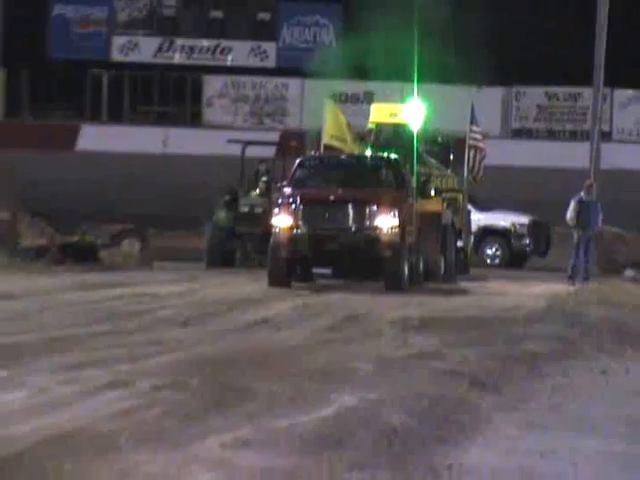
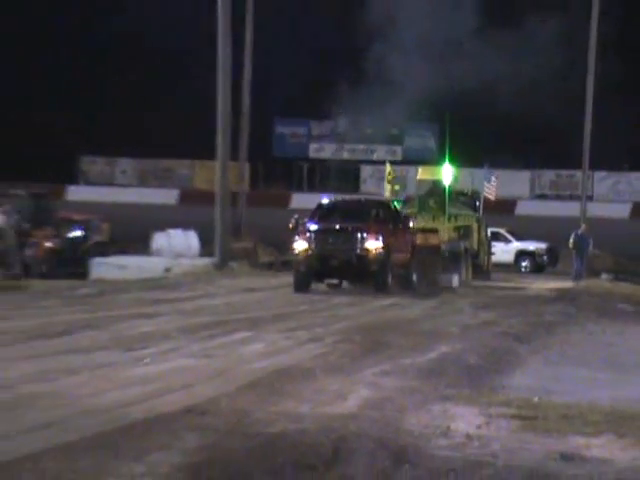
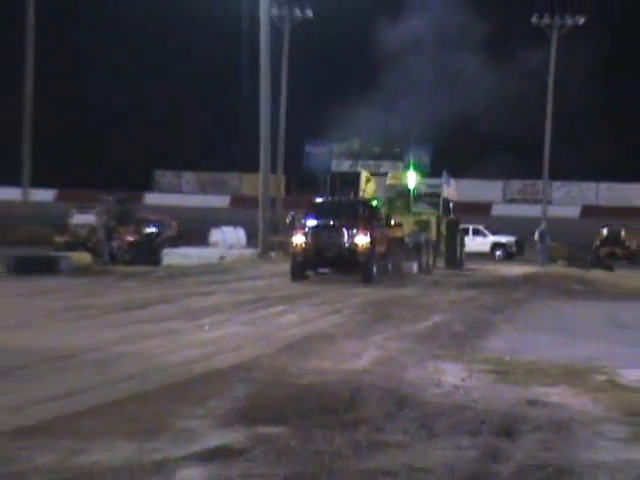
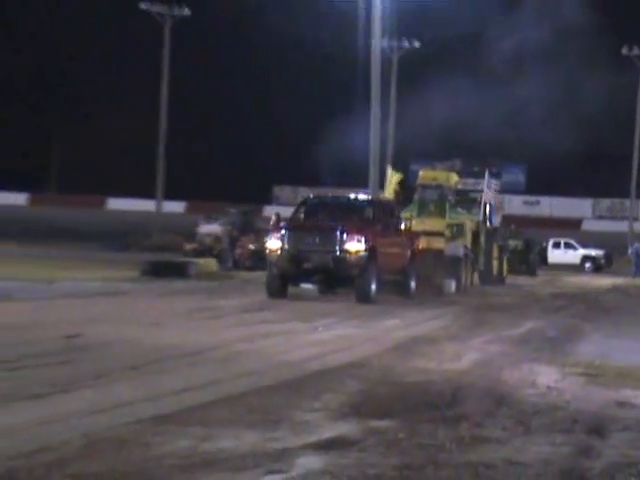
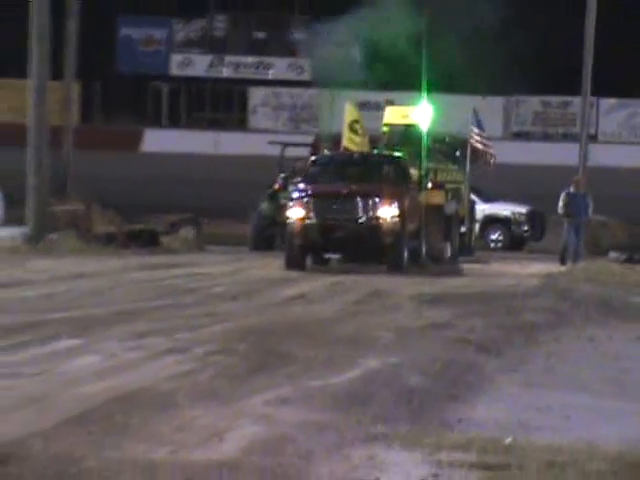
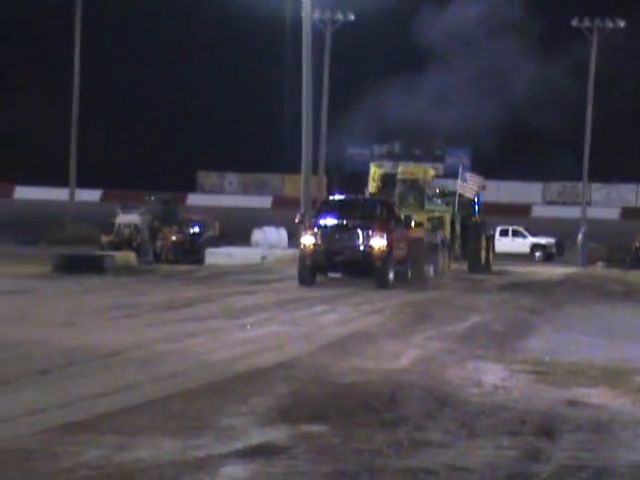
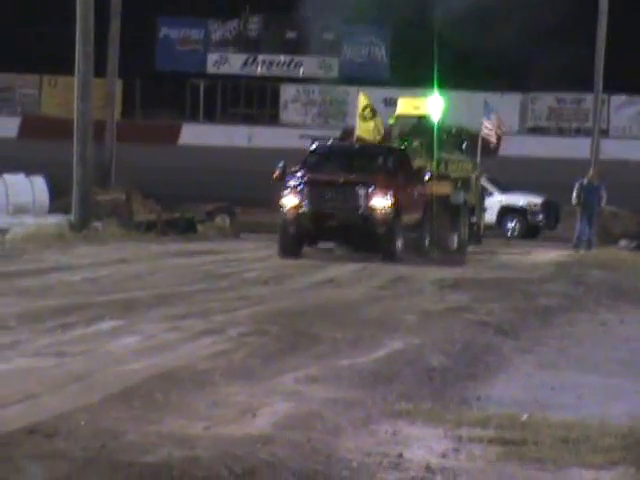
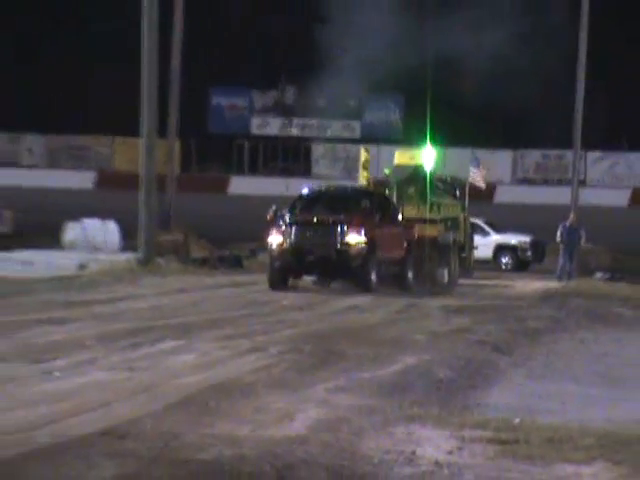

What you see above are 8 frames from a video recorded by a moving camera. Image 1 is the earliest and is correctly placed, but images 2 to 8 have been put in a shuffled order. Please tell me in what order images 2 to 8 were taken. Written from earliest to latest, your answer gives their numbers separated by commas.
5, 7, 8, 2, 3, 6, 4
